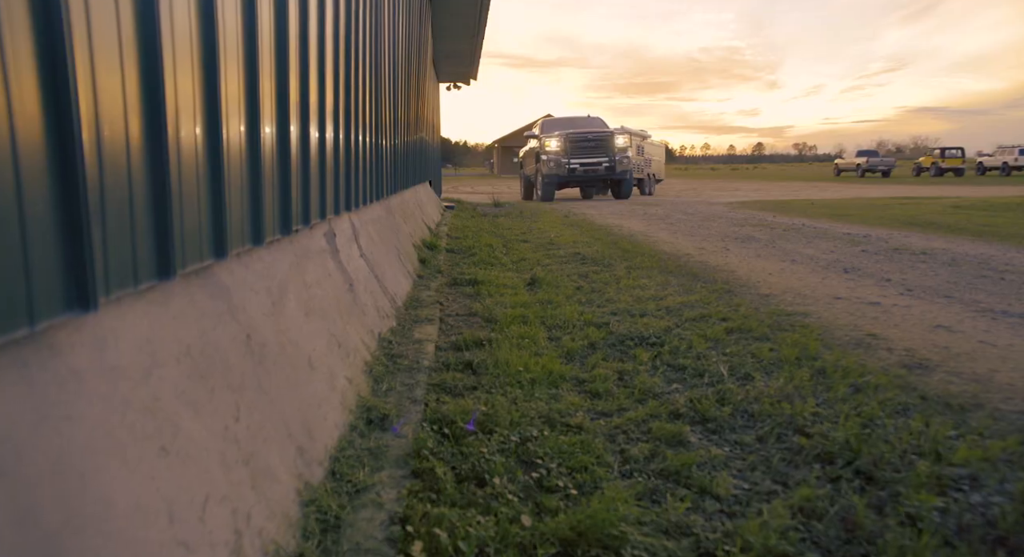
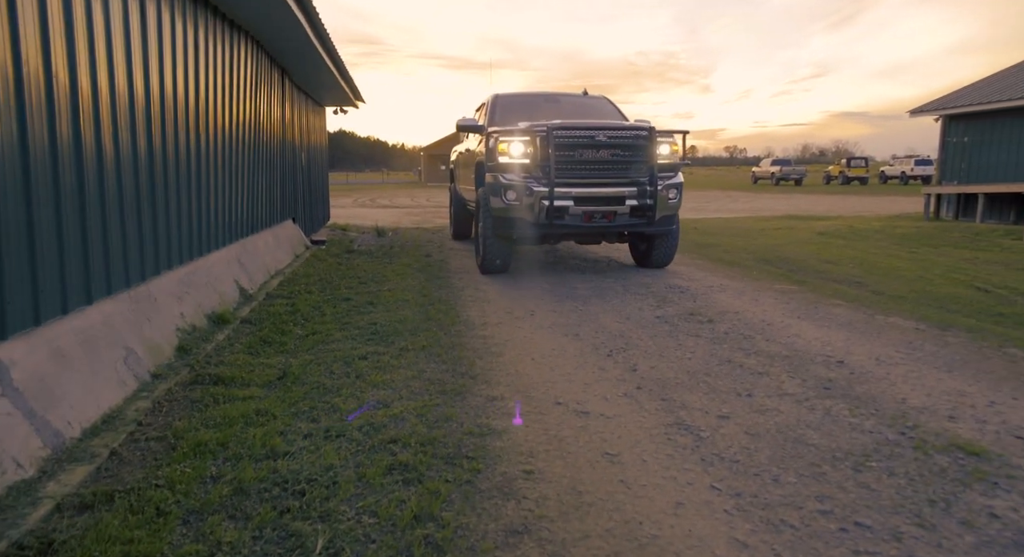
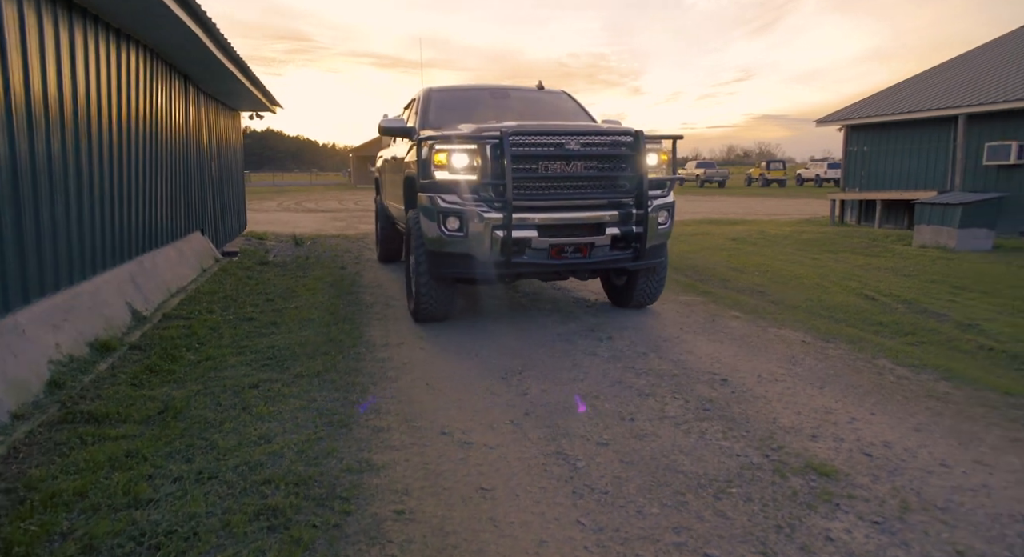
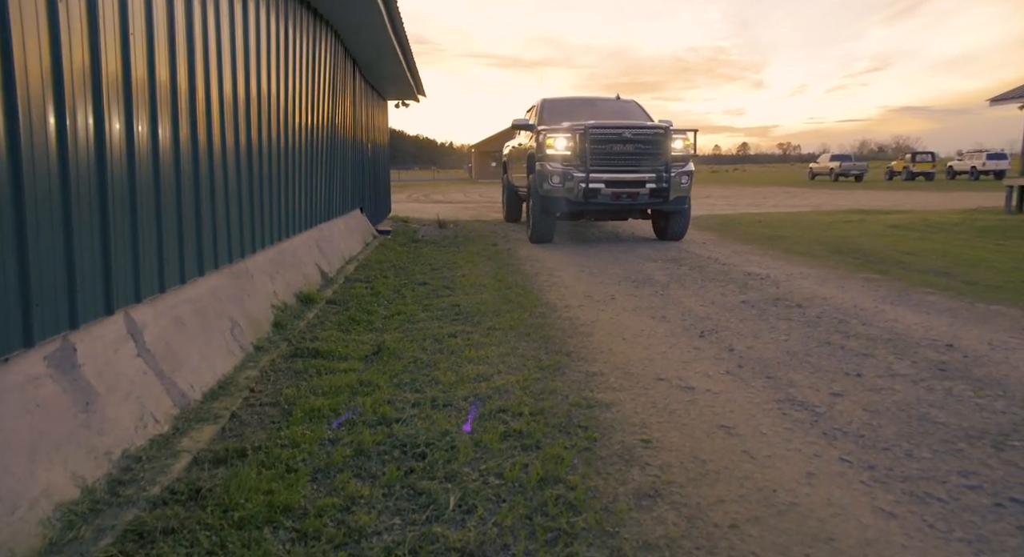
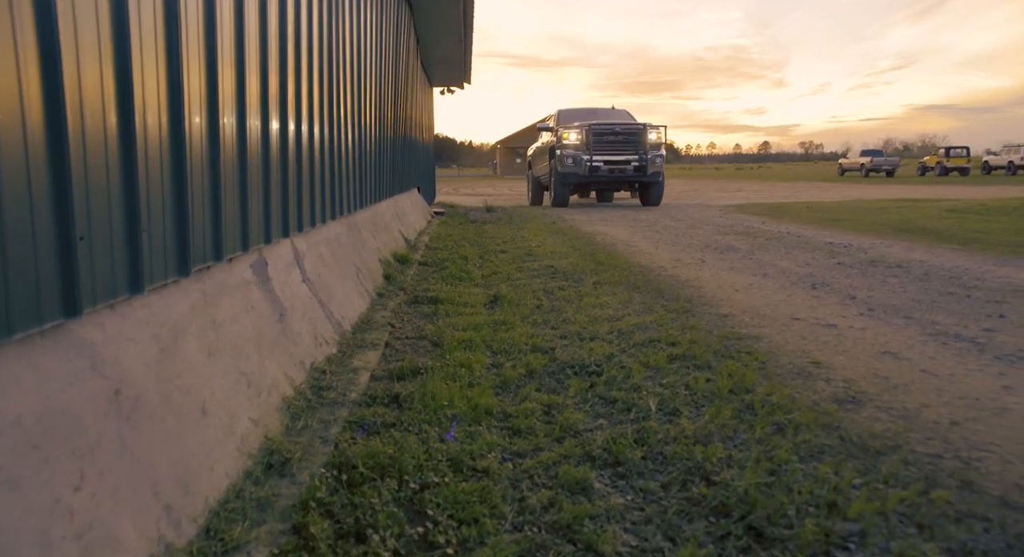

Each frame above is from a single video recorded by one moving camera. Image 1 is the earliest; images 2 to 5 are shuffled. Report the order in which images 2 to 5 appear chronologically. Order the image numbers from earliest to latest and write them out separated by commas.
5, 4, 2, 3
